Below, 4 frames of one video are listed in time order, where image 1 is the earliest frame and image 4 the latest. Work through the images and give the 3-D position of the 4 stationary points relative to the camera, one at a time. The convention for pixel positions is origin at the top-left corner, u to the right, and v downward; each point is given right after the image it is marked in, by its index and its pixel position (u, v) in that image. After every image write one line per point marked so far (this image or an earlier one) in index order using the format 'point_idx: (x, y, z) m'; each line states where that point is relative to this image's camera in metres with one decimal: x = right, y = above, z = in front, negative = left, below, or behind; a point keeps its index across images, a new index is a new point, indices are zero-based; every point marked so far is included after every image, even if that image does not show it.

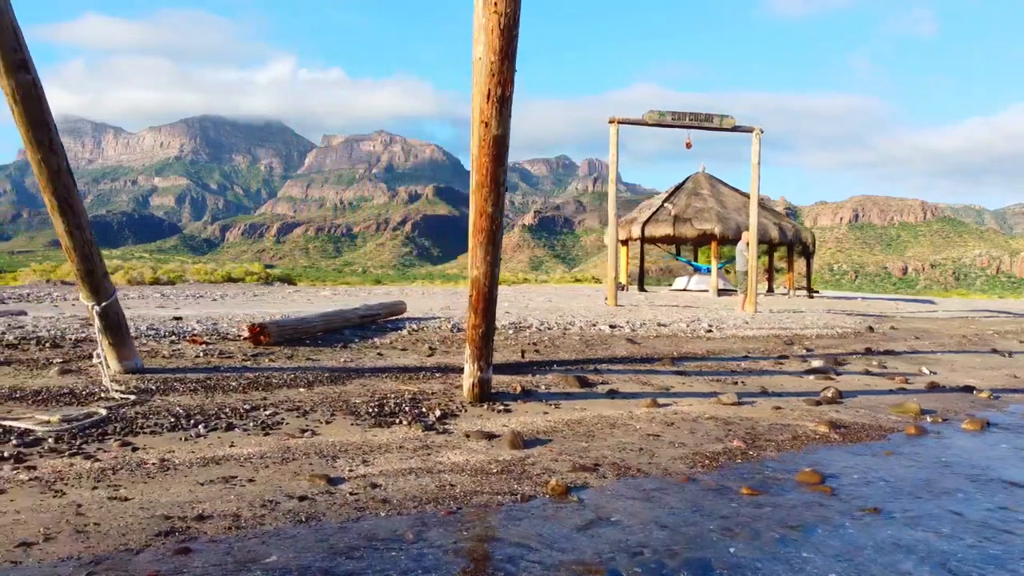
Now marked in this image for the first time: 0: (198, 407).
0: (-1.5, -0.6, +5.5) m
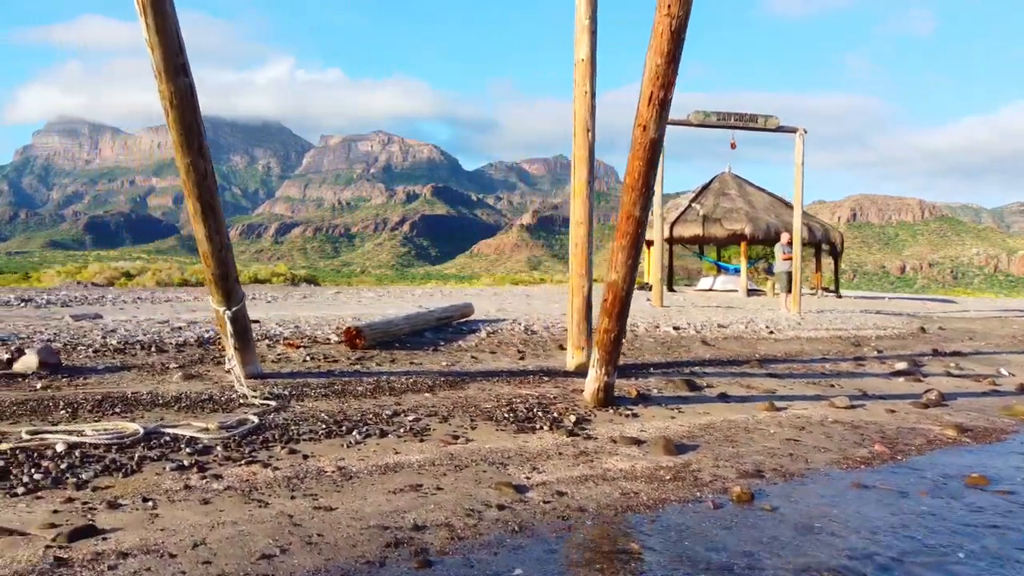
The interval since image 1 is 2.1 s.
0: (-0.8, -0.6, +5.4) m
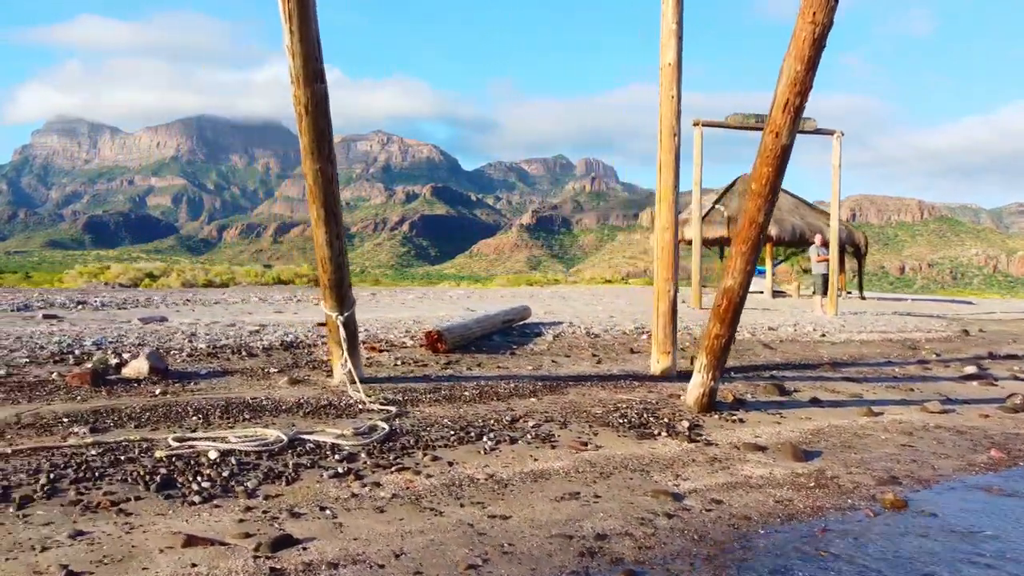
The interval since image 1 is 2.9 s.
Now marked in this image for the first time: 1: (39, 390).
0: (-0.2, -0.6, +5.4) m
1: (-2.1, -0.5, +5.3) m
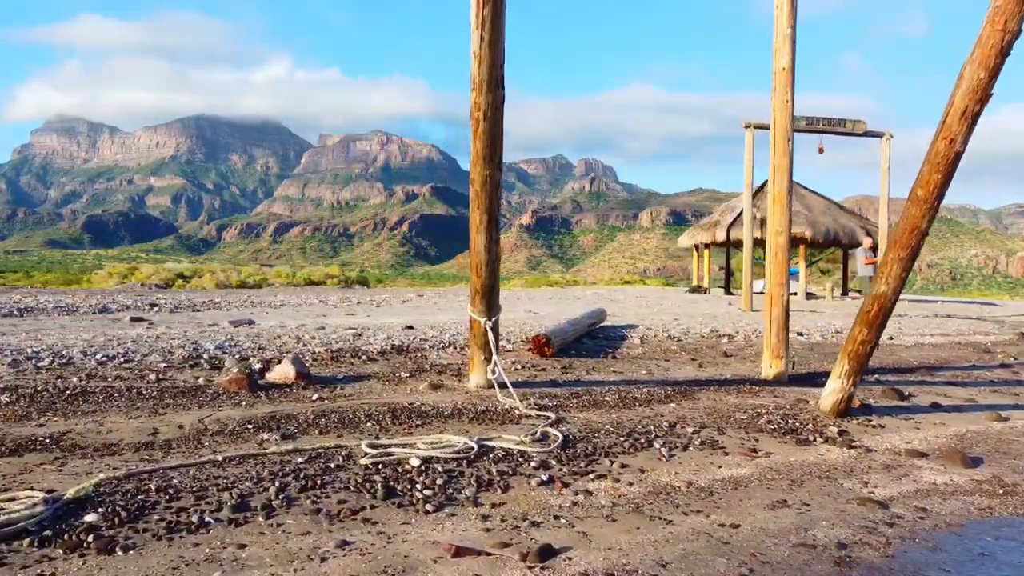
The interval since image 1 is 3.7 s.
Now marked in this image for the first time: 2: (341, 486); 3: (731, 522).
0: (+0.5, -0.6, +5.4) m
1: (-1.4, -0.5, +5.3) m
2: (-0.6, -0.7, +3.9) m
3: (+0.7, -0.8, +3.8) m
